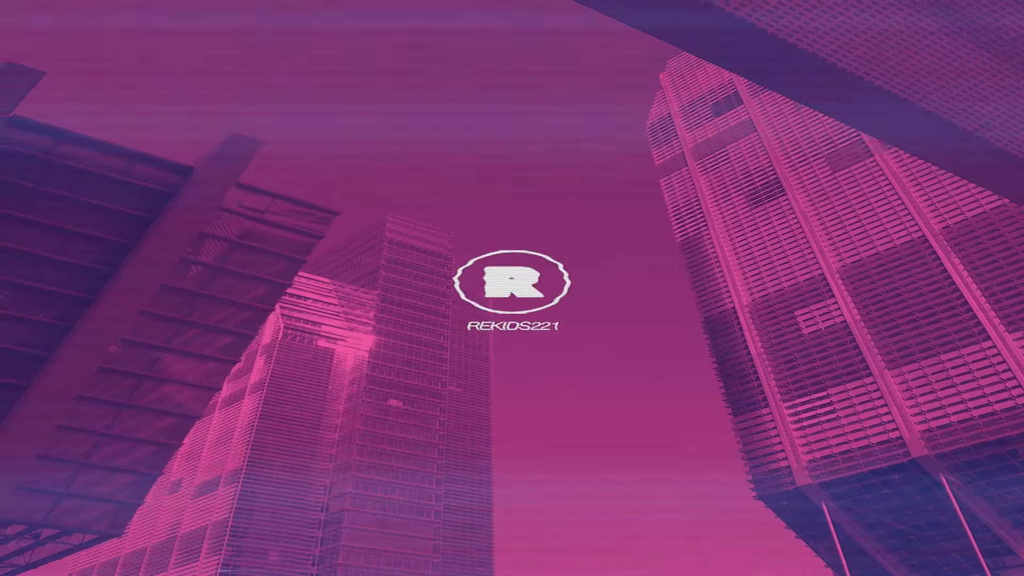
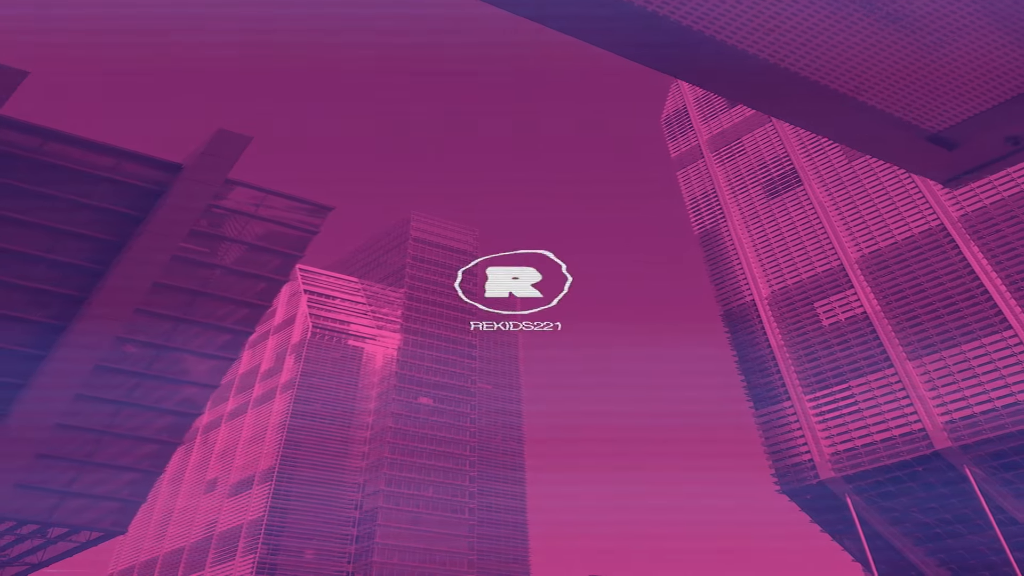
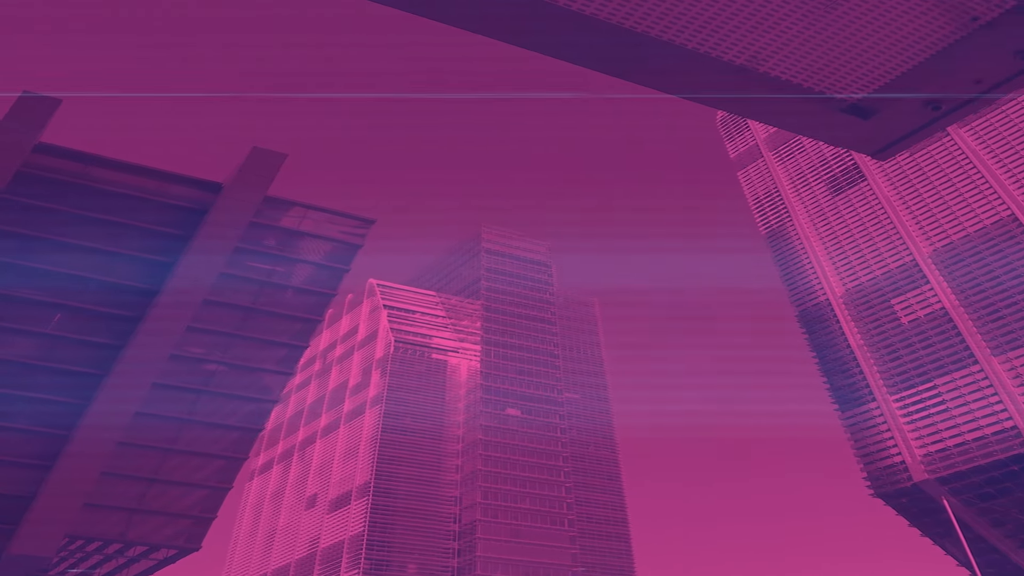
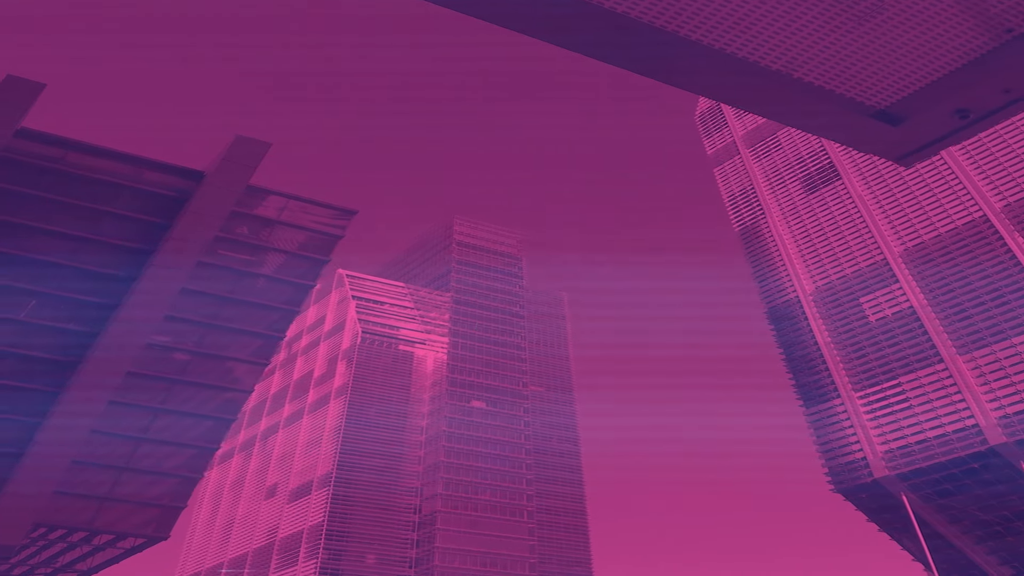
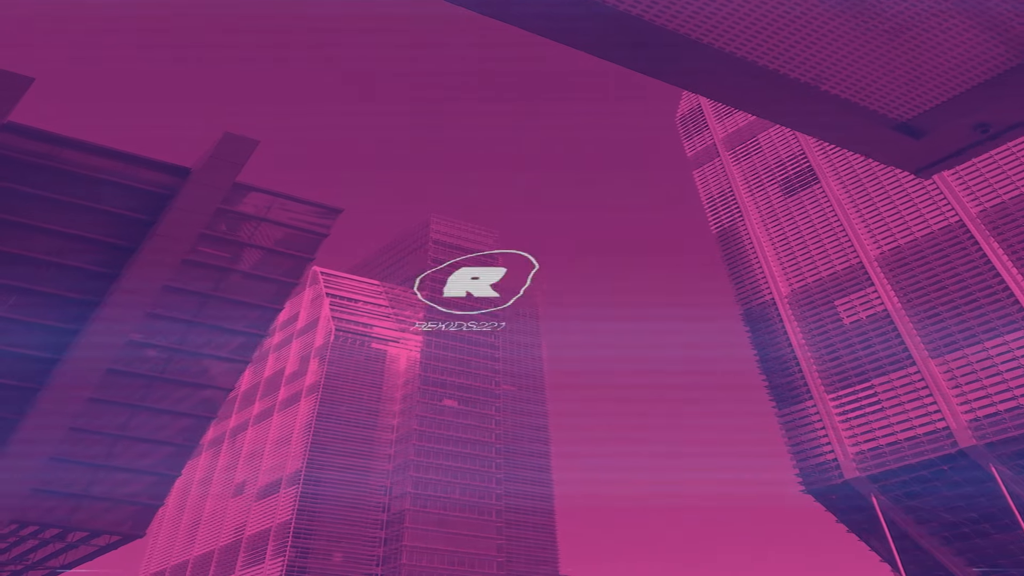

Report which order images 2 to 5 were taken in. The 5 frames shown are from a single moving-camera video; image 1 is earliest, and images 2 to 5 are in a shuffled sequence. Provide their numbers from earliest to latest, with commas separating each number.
2, 5, 4, 3
